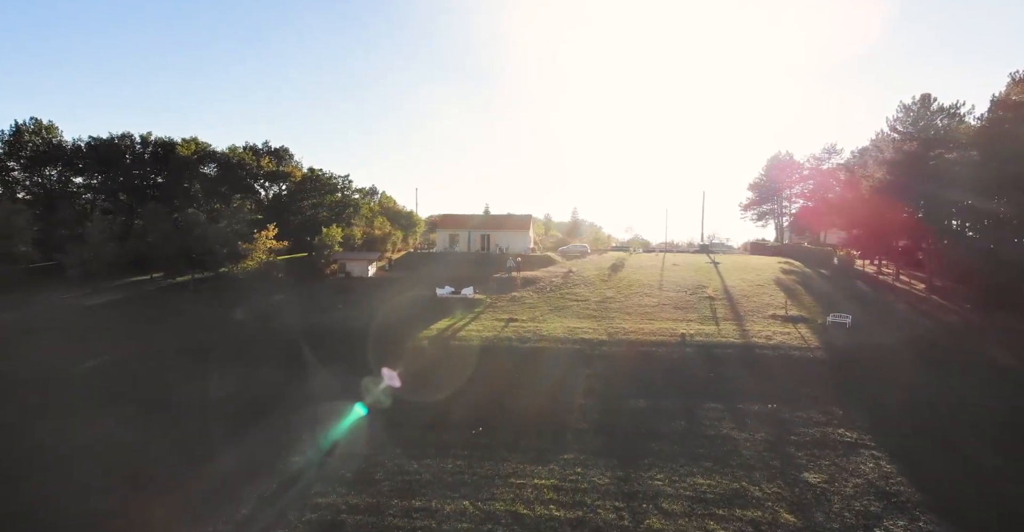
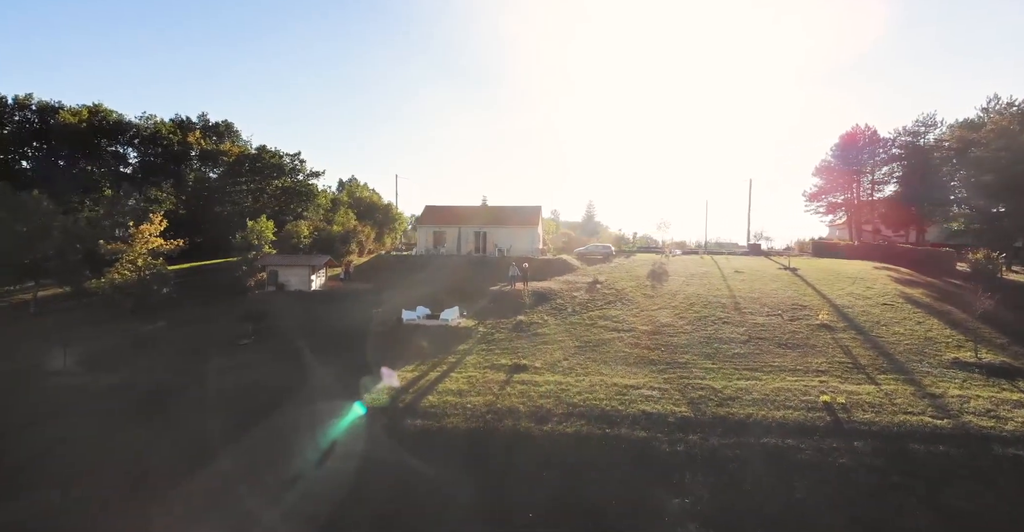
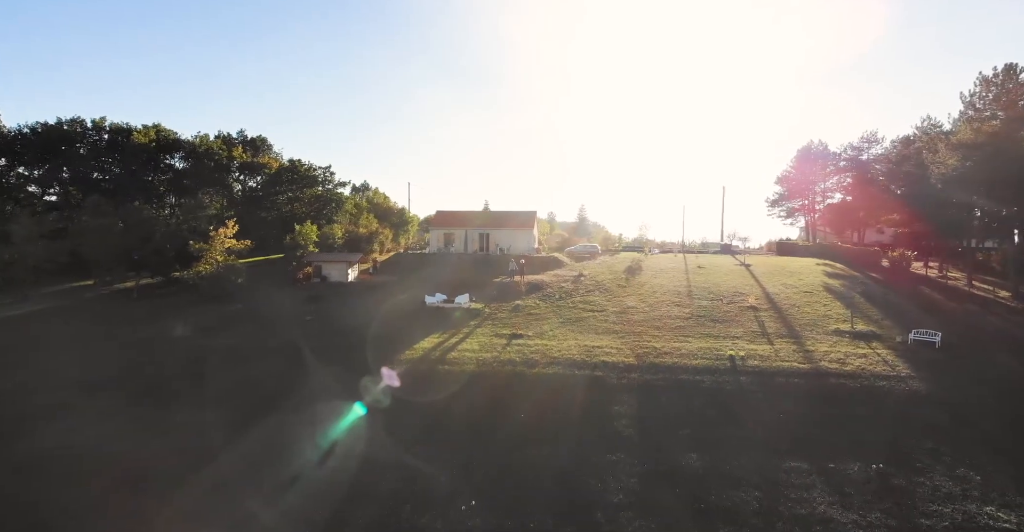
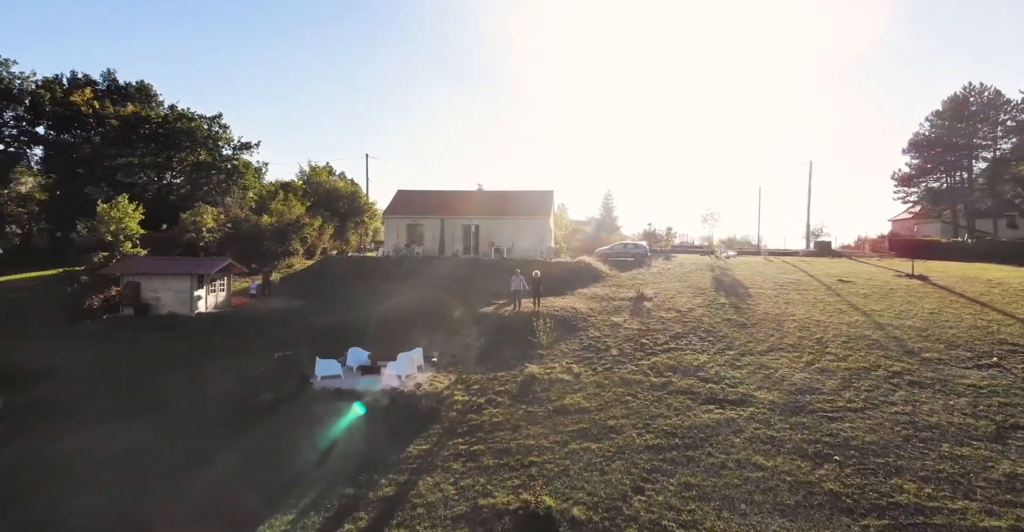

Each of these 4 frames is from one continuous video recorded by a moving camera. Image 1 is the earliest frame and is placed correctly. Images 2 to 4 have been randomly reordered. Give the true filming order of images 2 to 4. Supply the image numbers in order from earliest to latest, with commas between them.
3, 2, 4
